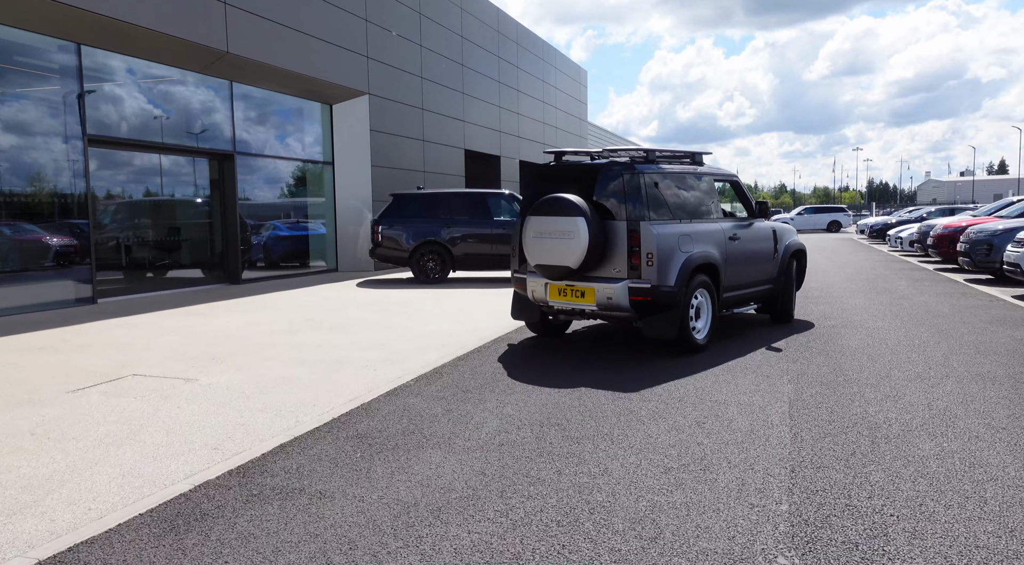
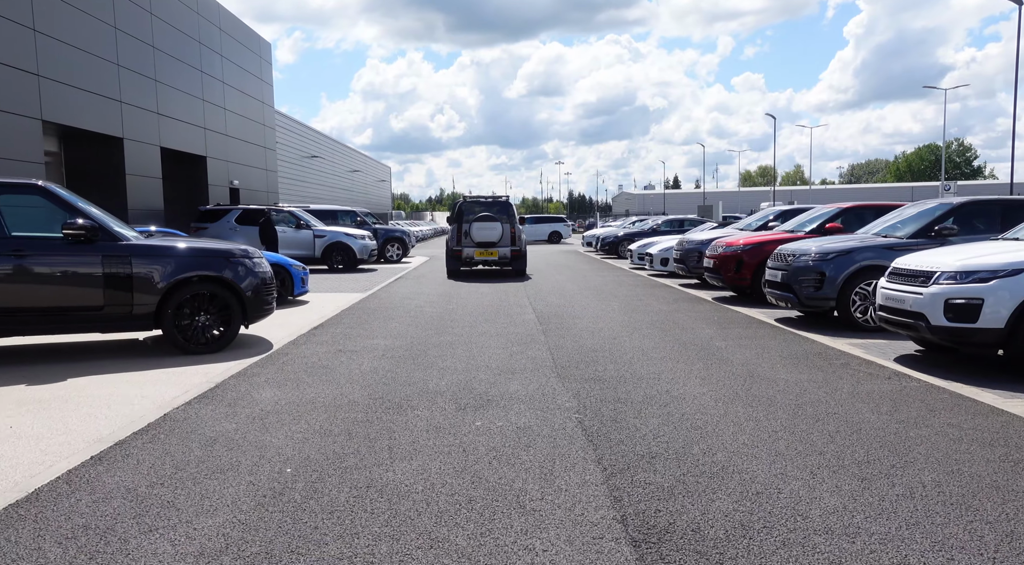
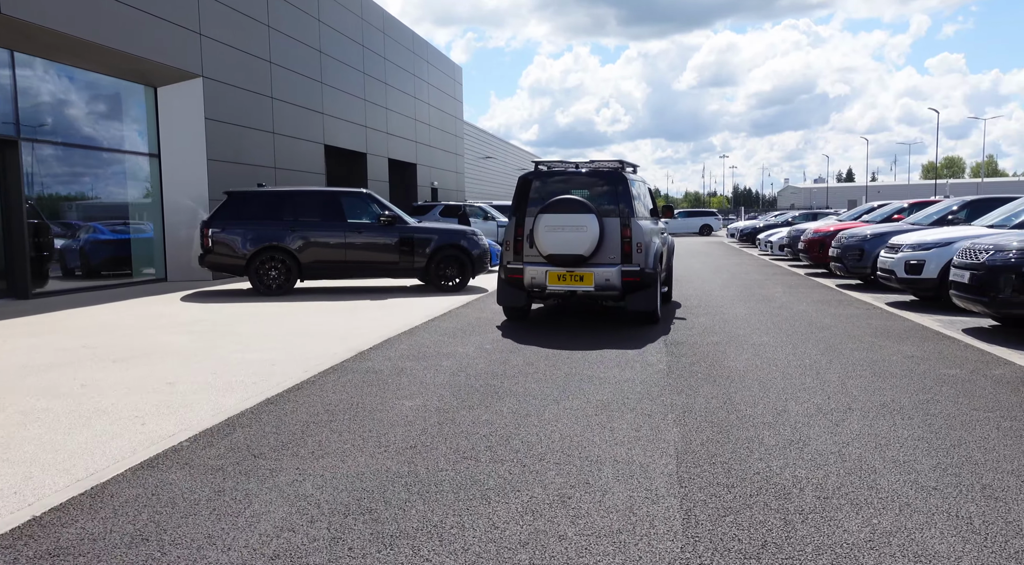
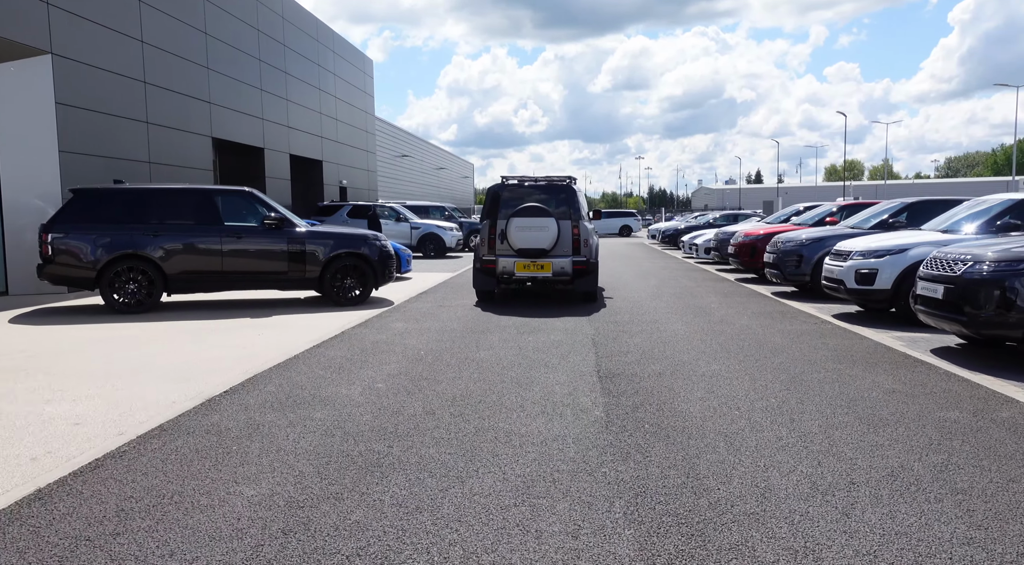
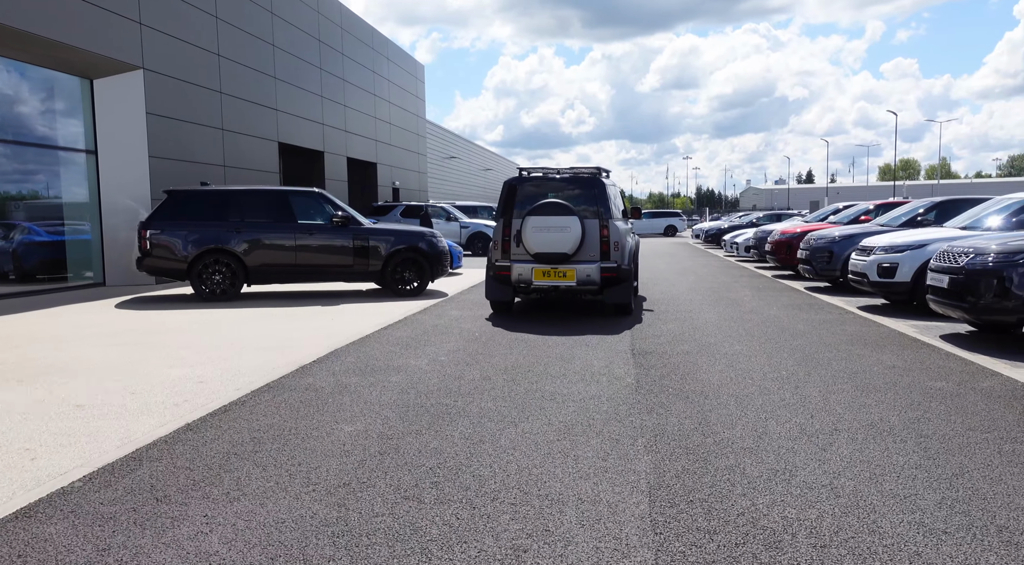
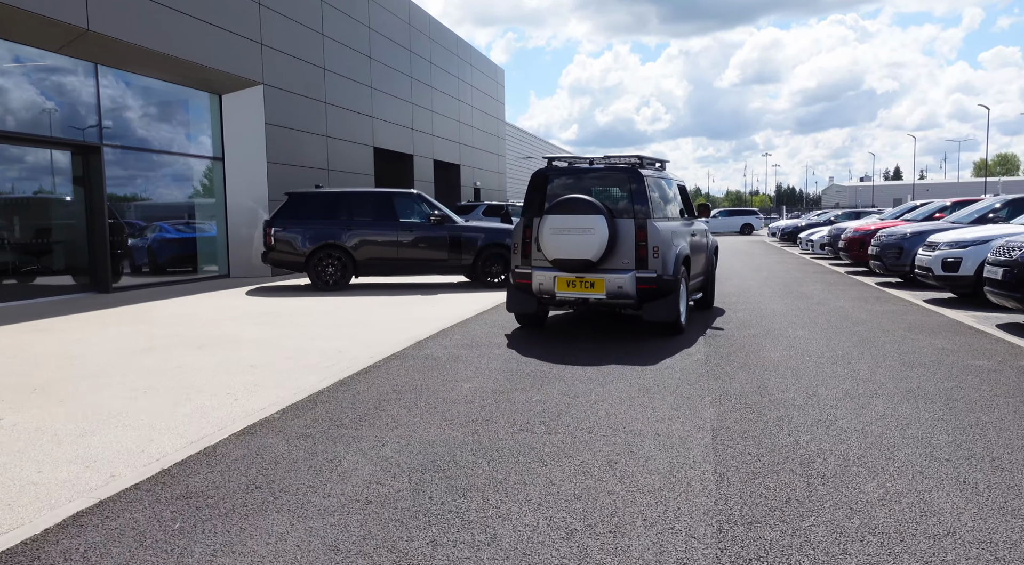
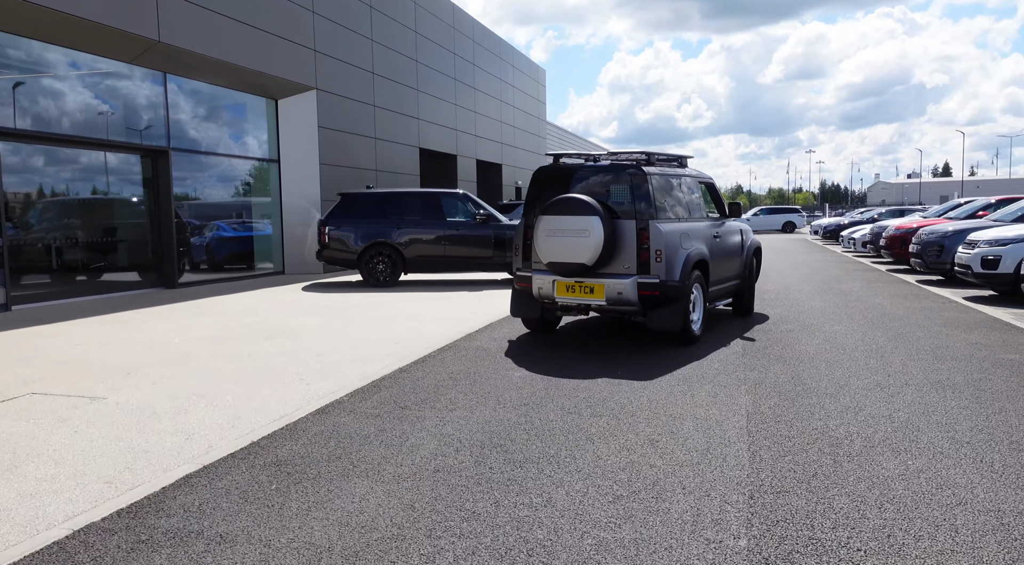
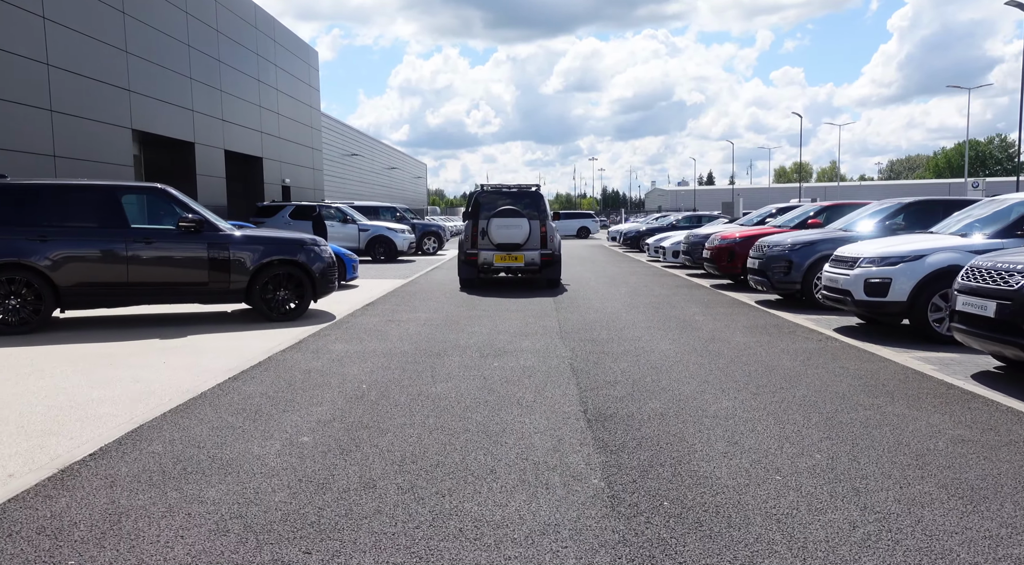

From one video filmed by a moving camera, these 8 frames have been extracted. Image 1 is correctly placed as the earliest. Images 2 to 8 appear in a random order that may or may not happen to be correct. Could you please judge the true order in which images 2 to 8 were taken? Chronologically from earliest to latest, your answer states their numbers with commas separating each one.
7, 6, 3, 5, 4, 8, 2
